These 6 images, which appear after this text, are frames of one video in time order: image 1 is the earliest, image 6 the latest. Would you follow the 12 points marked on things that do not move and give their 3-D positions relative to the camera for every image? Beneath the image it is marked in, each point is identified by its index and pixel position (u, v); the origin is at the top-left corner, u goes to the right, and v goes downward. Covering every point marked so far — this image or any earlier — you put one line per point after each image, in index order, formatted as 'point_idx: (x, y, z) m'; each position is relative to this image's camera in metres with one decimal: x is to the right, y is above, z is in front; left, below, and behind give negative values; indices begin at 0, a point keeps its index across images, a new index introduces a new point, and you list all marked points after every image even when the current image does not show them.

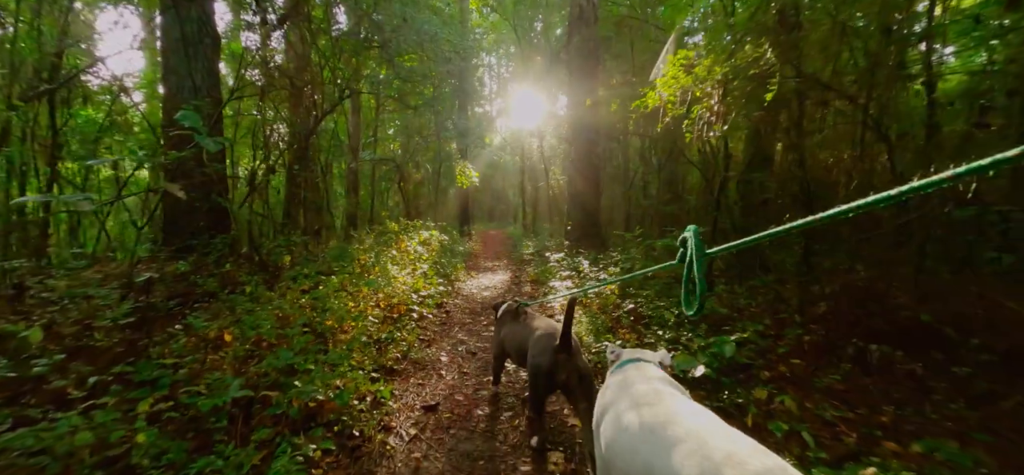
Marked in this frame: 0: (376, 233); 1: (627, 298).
0: (-2.7, +0.1, +8.5) m
1: (+1.5, -0.8, +5.4) m
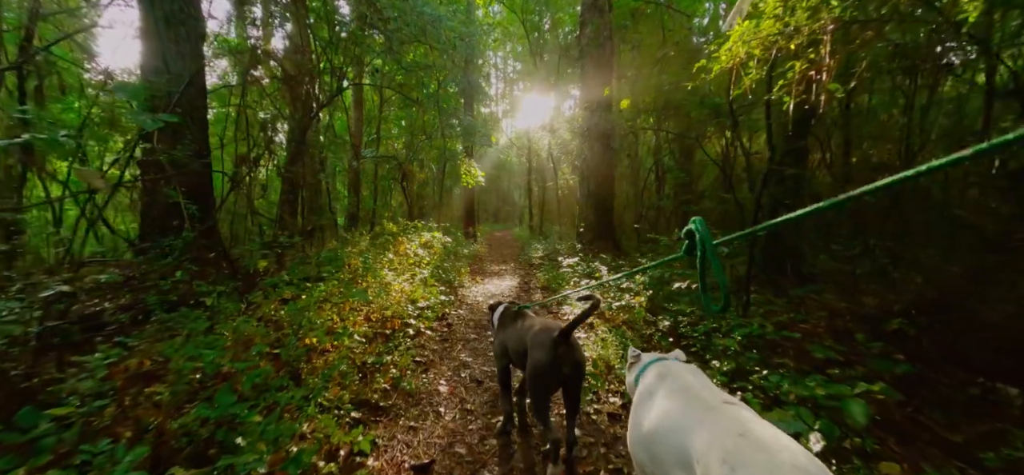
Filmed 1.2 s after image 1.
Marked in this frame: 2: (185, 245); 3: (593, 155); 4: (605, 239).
0: (-2.5, +0.1, +7.8) m
1: (+1.6, -0.8, +4.6) m
2: (-3.2, -0.1, +4.2) m
3: (+2.1, +2.1, +10.9) m
4: (+2.3, 0.0, +10.8) m
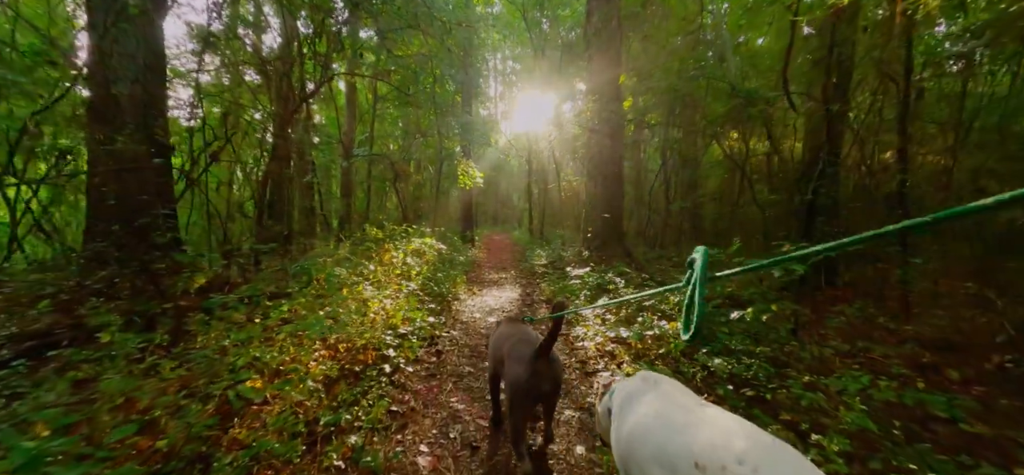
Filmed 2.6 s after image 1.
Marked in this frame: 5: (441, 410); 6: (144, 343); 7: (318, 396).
0: (-2.5, -0.1, +6.8) m
1: (+1.6, -0.9, +3.7) m
2: (-3.1, -0.1, +3.3) m
3: (+2.1, +2.0, +10.0) m
4: (+2.4, -0.2, +9.9) m
5: (-0.5, -1.3, +3.2) m
6: (-2.5, -0.7, +2.9) m
7: (-1.3, -1.0, +2.9) m
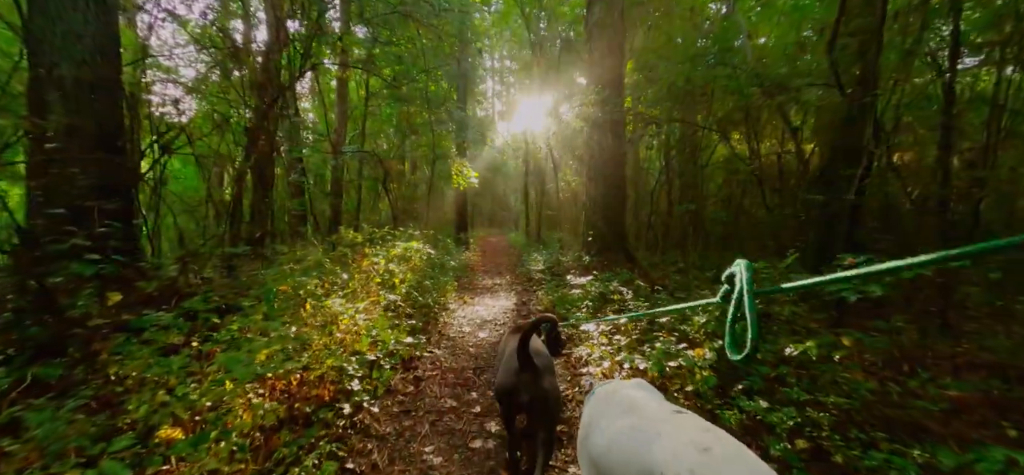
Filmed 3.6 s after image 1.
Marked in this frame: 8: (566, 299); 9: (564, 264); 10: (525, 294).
0: (-2.6, -0.1, +6.2) m
1: (+1.6, -1.0, +3.1) m
2: (-3.2, -0.2, +2.6) m
3: (+2.0, +1.9, +9.3) m
4: (+2.3, -0.3, +9.3) m
5: (-0.6, -1.3, +2.6) m
6: (-2.5, -0.7, +2.2) m
7: (-1.4, -1.1, +2.2) m
8: (+0.8, -0.9, +6.3) m
9: (+1.2, -0.6, +9.8) m
10: (+0.2, -1.0, +7.7) m
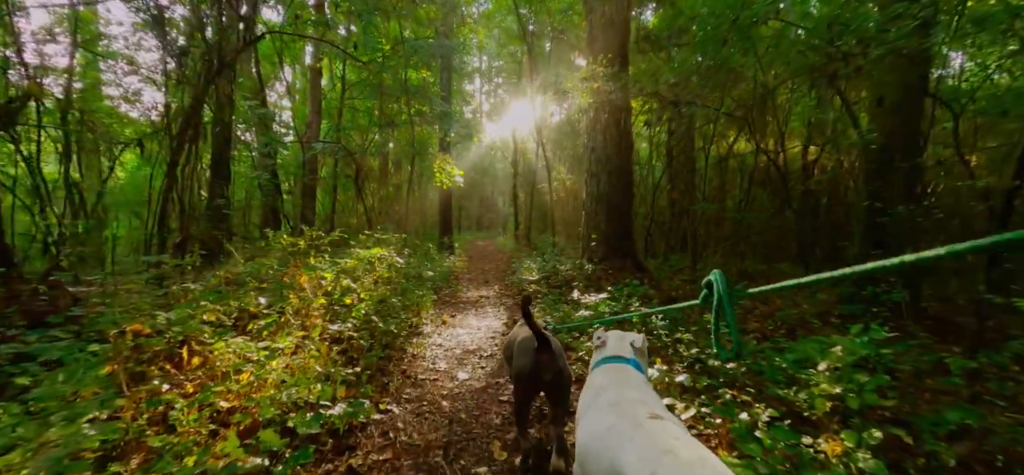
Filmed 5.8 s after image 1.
0: (-2.7, -0.2, +4.8) m
1: (+1.6, -1.0, +1.8) m
2: (-3.2, -0.2, +1.2) m
3: (+1.8, +1.8, +8.1) m
4: (+2.1, -0.3, +8.0) m
5: (-0.6, -1.4, +1.2) m
6: (-2.5, -0.8, +0.8) m
7: (-1.4, -1.1, +0.9) m
8: (+0.7, -1.0, +5.0) m
9: (+1.0, -0.7, +8.5) m
10: (+0.1, -1.1, +6.4) m
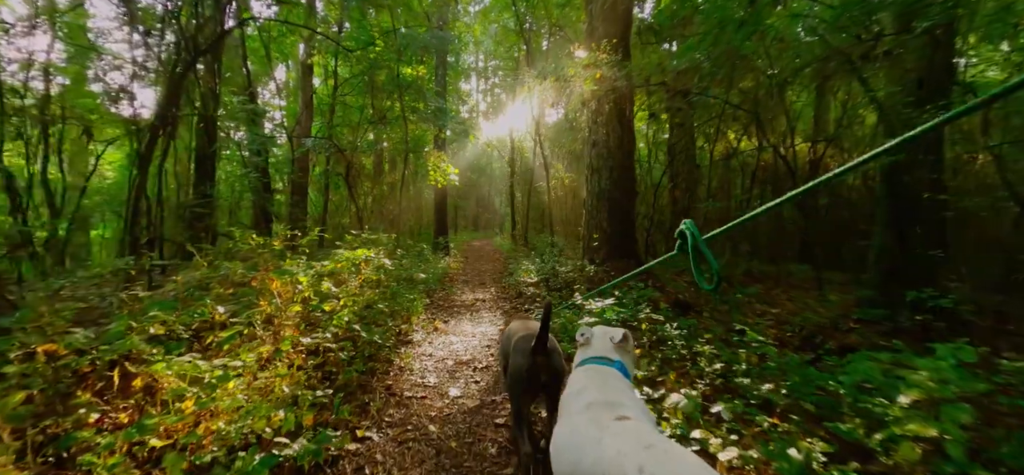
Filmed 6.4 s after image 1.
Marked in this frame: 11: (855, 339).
0: (-2.7, -0.2, +4.3) m
1: (+1.6, -1.0, +1.4) m
2: (-3.2, -0.2, +0.8) m
3: (+1.8, +1.8, +7.7) m
4: (+2.0, -0.3, +7.6) m
5: (-0.6, -1.4, +0.8) m
6: (-2.5, -0.8, +0.4) m
7: (-1.4, -1.1, +0.4) m
8: (+0.6, -1.0, +4.6) m
9: (+0.9, -0.7, +8.1) m
10: (0.0, -1.1, +6.0) m
11: (+3.4, -1.0, +4.3) m
